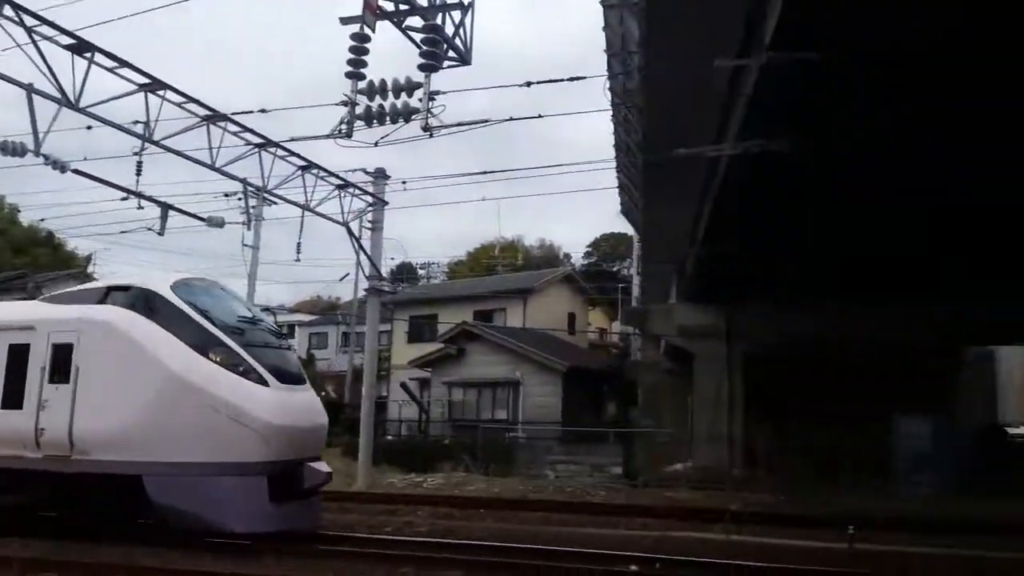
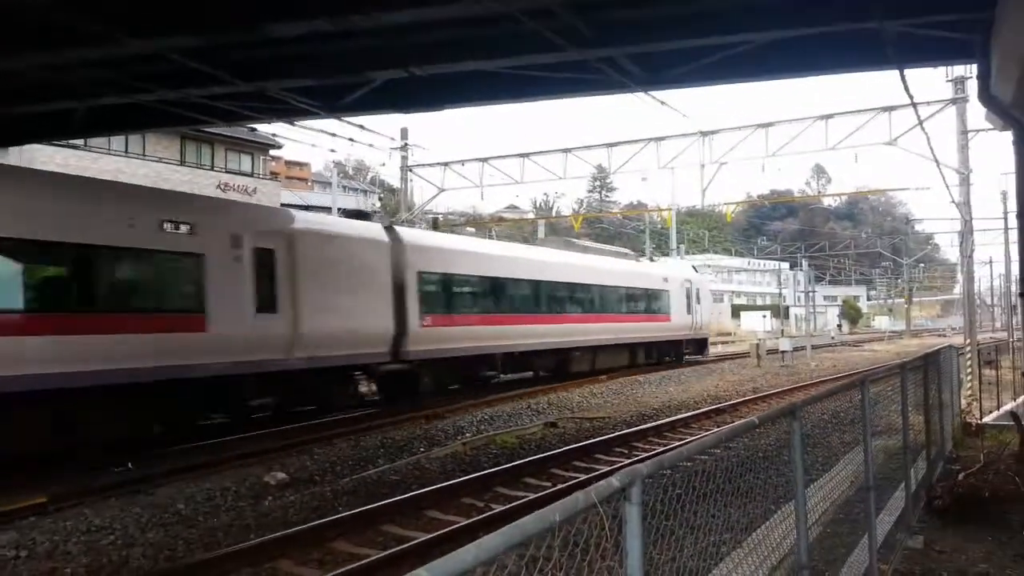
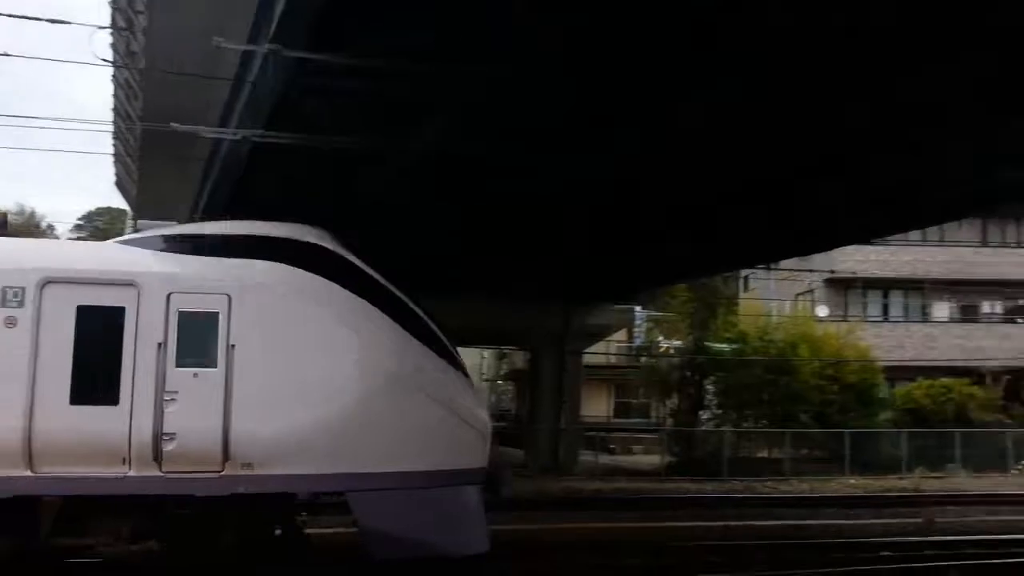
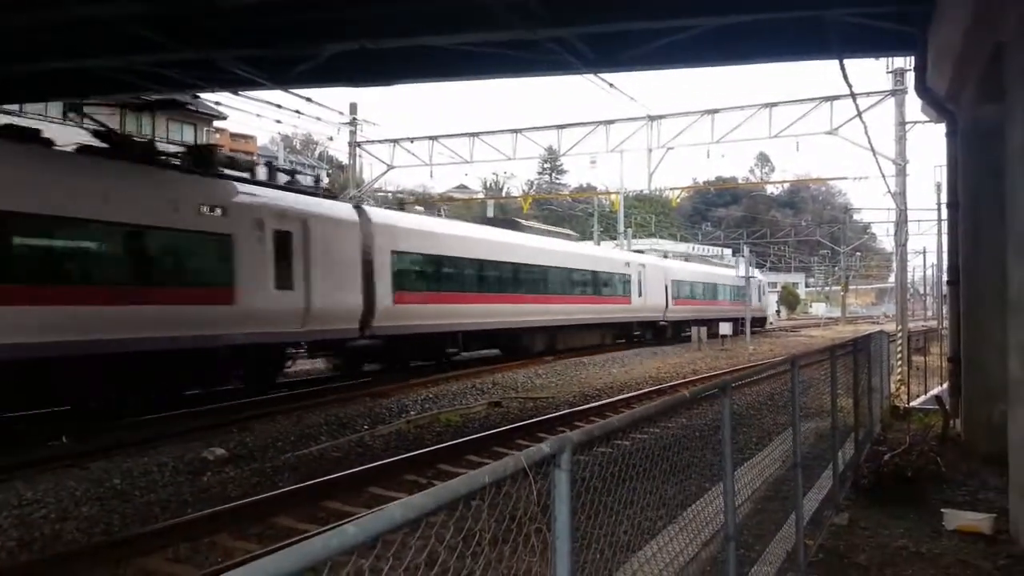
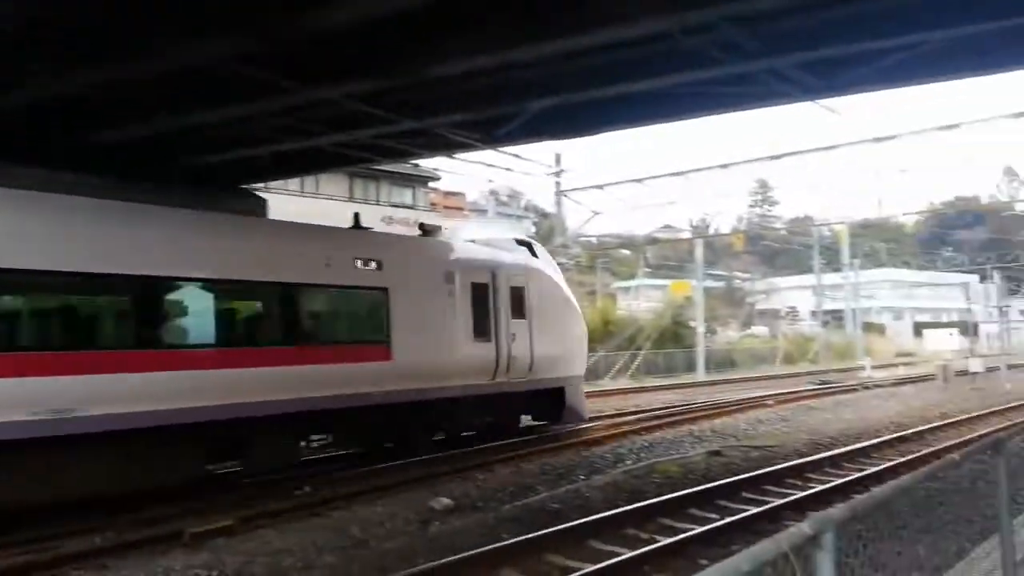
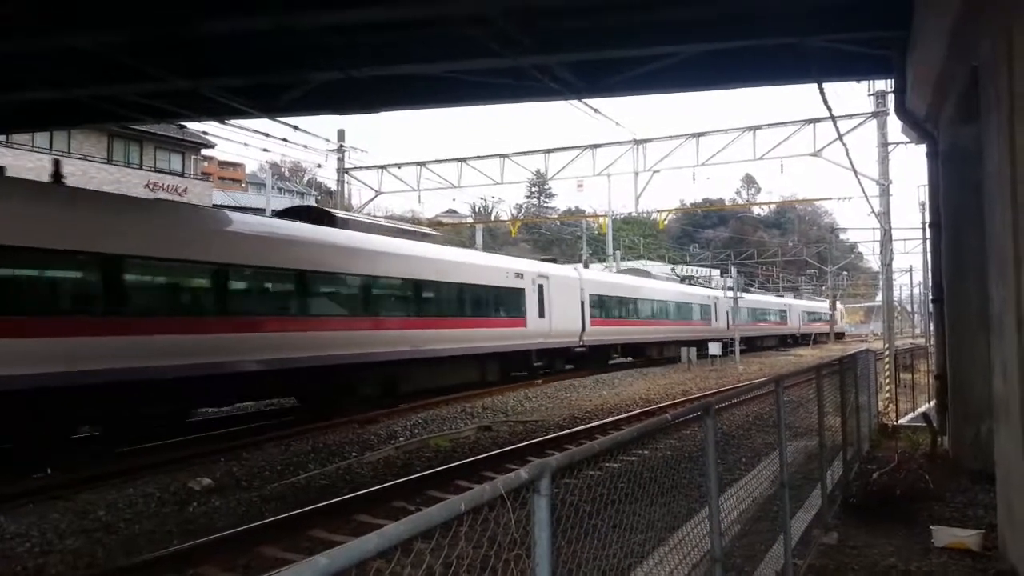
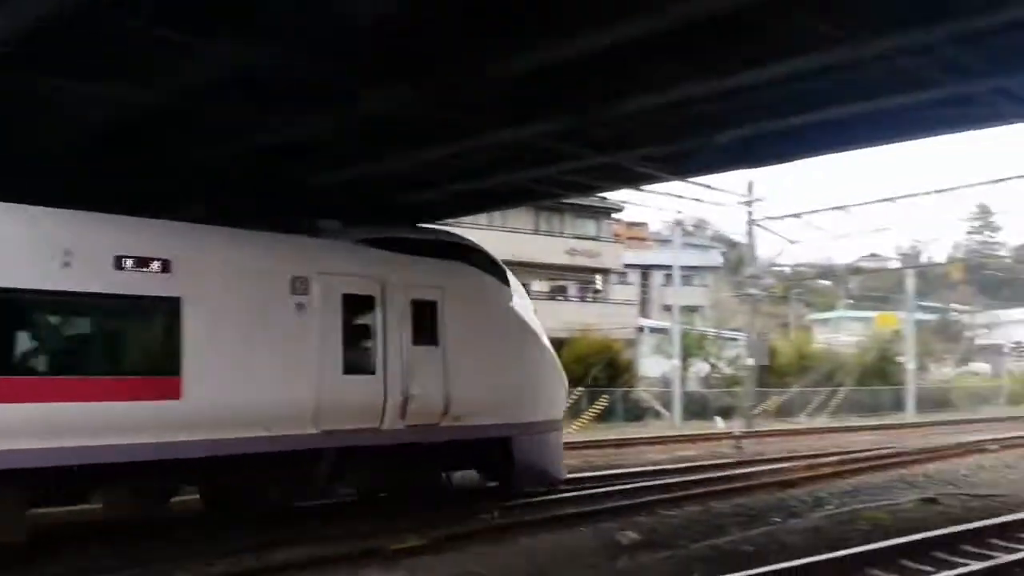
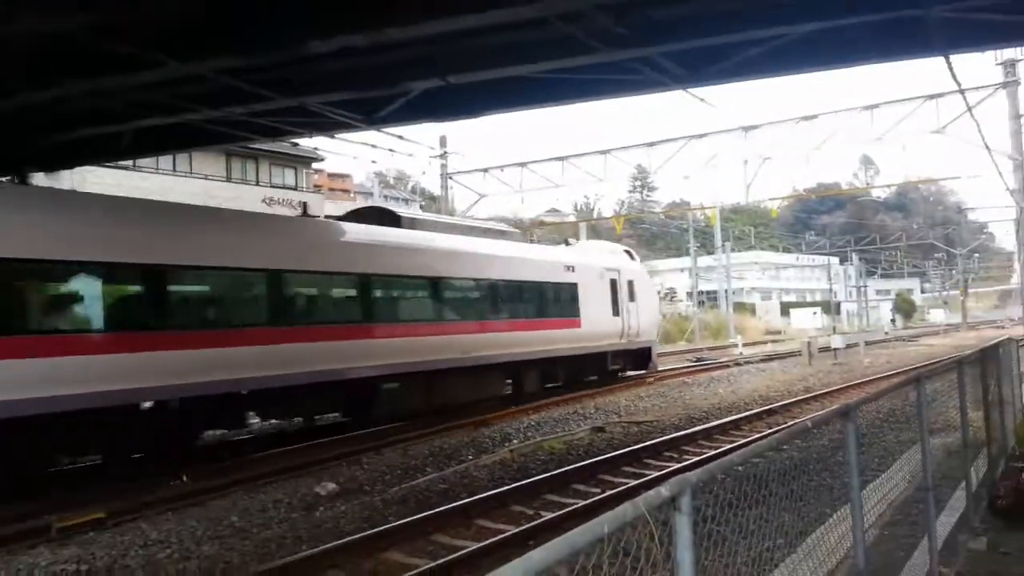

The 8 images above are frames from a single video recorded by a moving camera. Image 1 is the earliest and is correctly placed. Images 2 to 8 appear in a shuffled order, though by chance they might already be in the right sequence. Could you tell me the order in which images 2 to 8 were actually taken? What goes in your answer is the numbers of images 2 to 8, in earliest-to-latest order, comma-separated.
3, 7, 5, 8, 2, 4, 6
